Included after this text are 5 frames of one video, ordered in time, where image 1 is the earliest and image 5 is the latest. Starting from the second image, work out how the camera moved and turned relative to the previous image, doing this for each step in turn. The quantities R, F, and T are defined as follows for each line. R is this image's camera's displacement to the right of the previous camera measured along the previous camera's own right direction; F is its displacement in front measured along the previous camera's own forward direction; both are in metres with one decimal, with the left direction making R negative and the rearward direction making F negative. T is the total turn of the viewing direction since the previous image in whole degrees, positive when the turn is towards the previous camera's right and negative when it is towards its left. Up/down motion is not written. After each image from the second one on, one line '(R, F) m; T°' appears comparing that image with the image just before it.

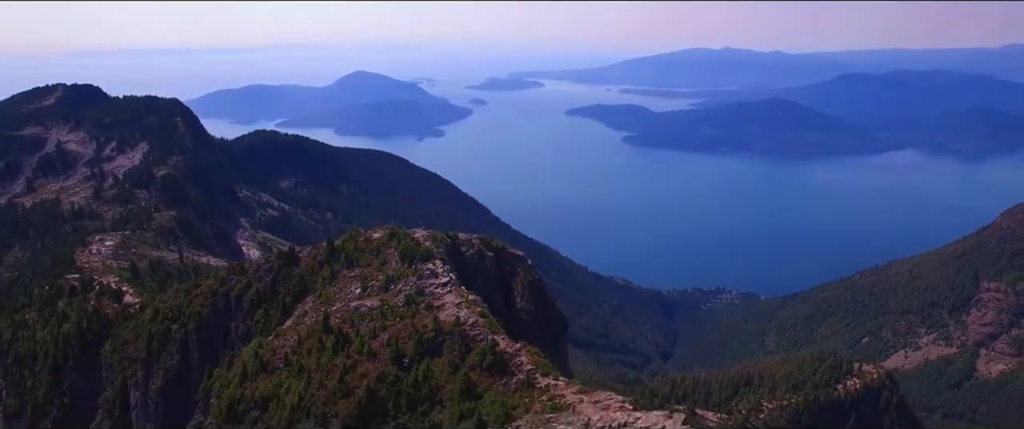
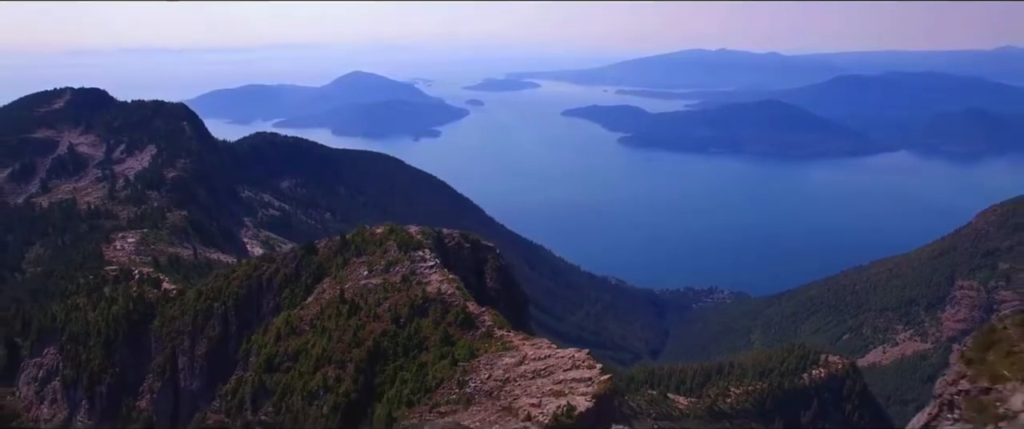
(+0.4, -2.9) m; 0°
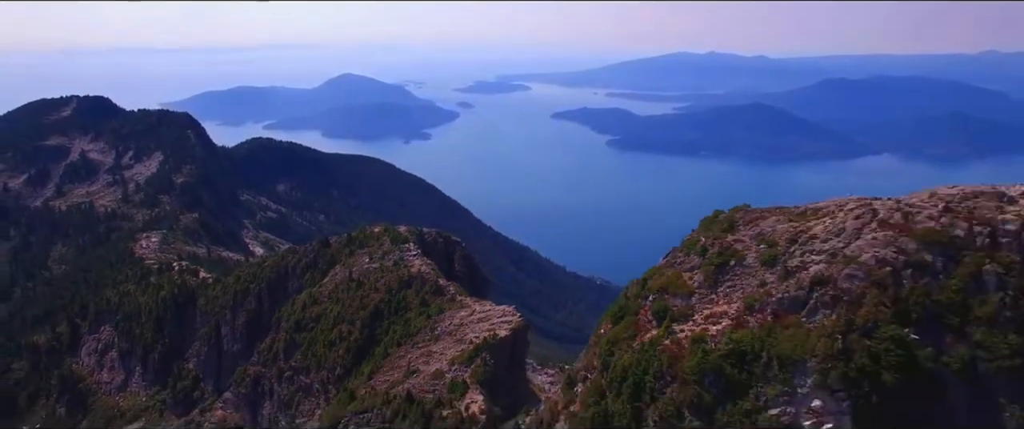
(+0.6, -4.7) m; +1°
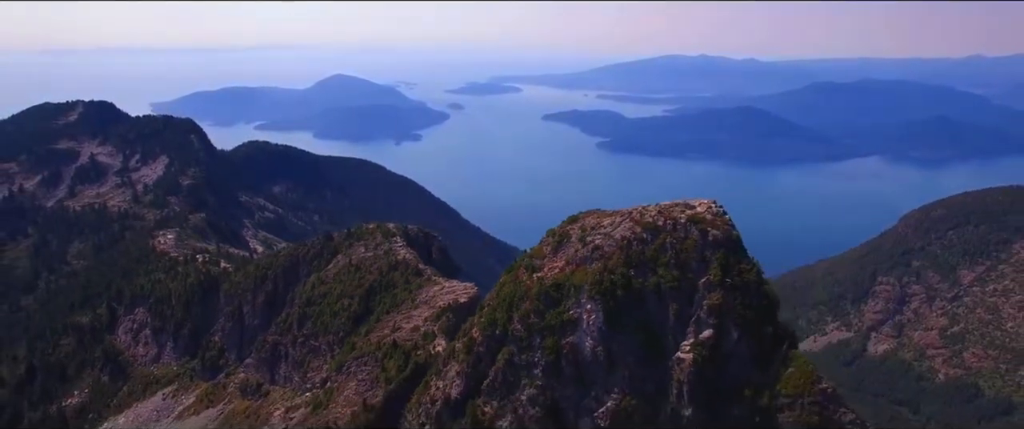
(+0.7, -4.6) m; +1°
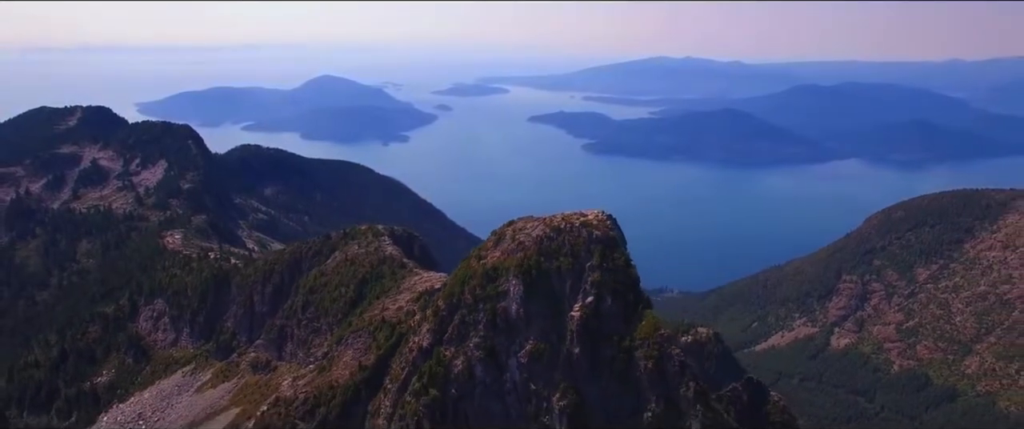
(+0.6, -4.3) m; +1°
